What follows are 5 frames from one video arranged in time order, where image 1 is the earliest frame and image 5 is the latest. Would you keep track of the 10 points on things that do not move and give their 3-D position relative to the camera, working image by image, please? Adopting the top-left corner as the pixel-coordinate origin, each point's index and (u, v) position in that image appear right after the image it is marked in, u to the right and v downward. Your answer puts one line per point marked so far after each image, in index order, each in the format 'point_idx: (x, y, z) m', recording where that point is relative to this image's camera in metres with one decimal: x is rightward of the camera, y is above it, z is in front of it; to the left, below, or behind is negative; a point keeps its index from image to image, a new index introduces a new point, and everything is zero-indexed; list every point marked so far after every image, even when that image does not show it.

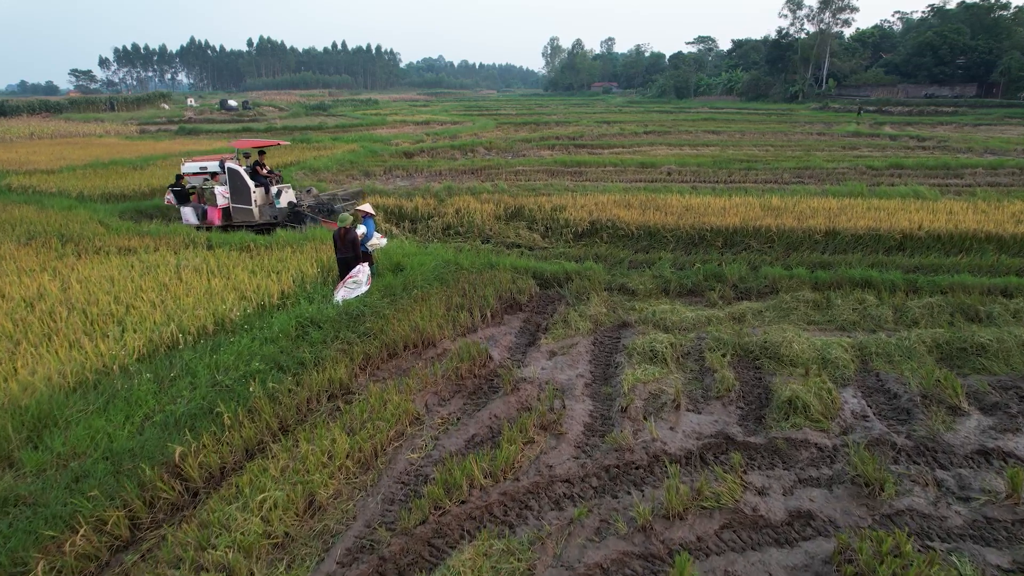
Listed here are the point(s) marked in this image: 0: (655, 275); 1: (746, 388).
0: (+1.8, +0.2, +8.4) m
1: (+2.0, -0.9, +5.6) m
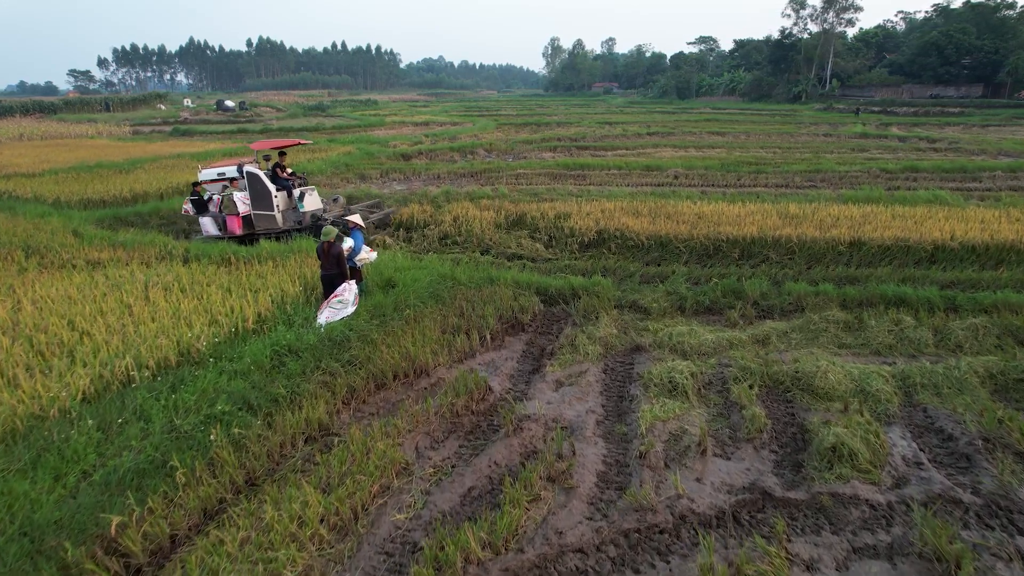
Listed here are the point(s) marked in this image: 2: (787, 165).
0: (+1.9, 0.0, +7.7) m
1: (+2.0, -1.0, +5.0) m
2: (+8.0, +3.6, +19.4) m
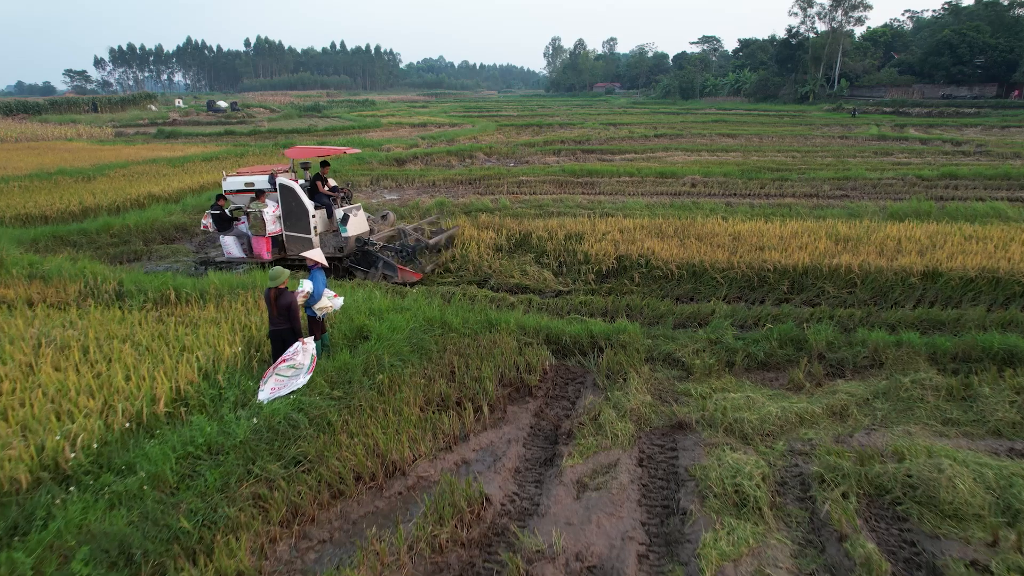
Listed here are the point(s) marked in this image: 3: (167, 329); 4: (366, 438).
0: (+1.9, -0.5, +6.2) m
1: (+2.0, -1.5, +3.5) m
2: (+8.1, +3.2, +17.9) m
3: (-2.8, -0.3, +5.4) m
4: (-1.0, -1.0, +4.4) m
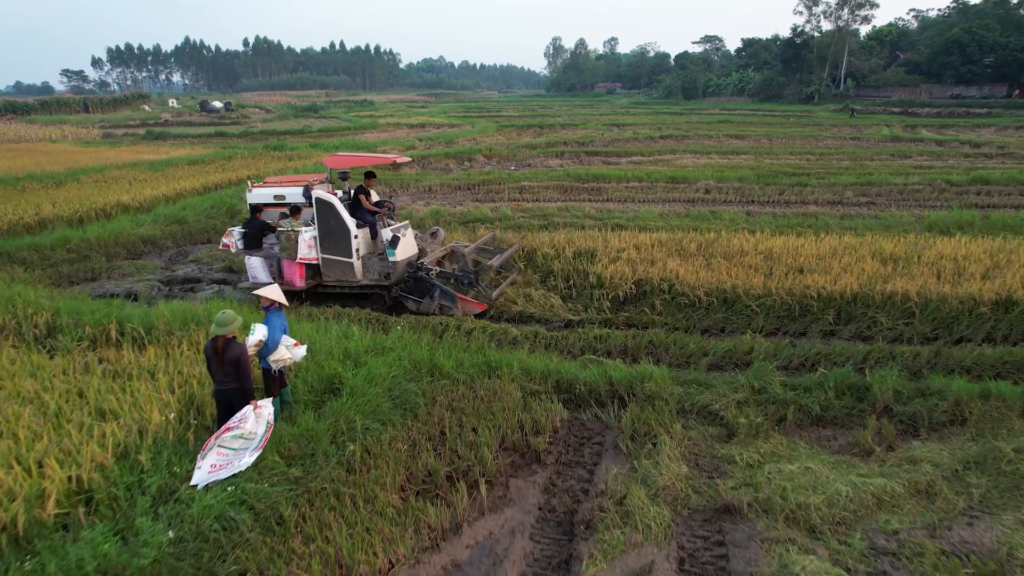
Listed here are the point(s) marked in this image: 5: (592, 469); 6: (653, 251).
0: (+1.9, -0.8, +5.2) m
1: (+2.1, -1.8, +2.4) m
2: (+8.1, +2.9, +16.9) m
3: (-2.8, -0.6, +4.4) m
4: (-0.9, -1.3, +3.3) m
5: (+0.5, -1.2, +4.4) m
6: (+1.7, +0.4, +7.9) m
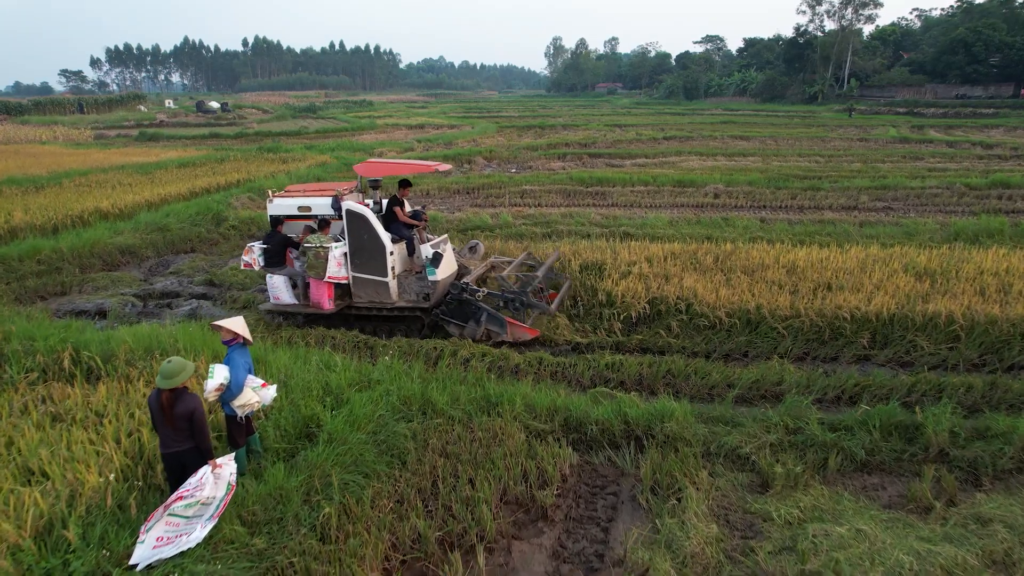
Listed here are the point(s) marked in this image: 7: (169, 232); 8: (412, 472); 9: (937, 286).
0: (+1.9, -0.9, +4.6) m
1: (+2.1, -2.0, +1.8) m
2: (+8.1, +2.7, +16.3) m
3: (-2.8, -0.8, +3.8) m
4: (-0.9, -1.5, +2.7) m
5: (+0.5, -1.4, +3.8) m
6: (+1.7, +0.3, +7.3) m
7: (-5.4, +0.9, +10.3) m
8: (-0.6, -1.1, +4.0) m
9: (+4.2, 0.0, +6.4) m
